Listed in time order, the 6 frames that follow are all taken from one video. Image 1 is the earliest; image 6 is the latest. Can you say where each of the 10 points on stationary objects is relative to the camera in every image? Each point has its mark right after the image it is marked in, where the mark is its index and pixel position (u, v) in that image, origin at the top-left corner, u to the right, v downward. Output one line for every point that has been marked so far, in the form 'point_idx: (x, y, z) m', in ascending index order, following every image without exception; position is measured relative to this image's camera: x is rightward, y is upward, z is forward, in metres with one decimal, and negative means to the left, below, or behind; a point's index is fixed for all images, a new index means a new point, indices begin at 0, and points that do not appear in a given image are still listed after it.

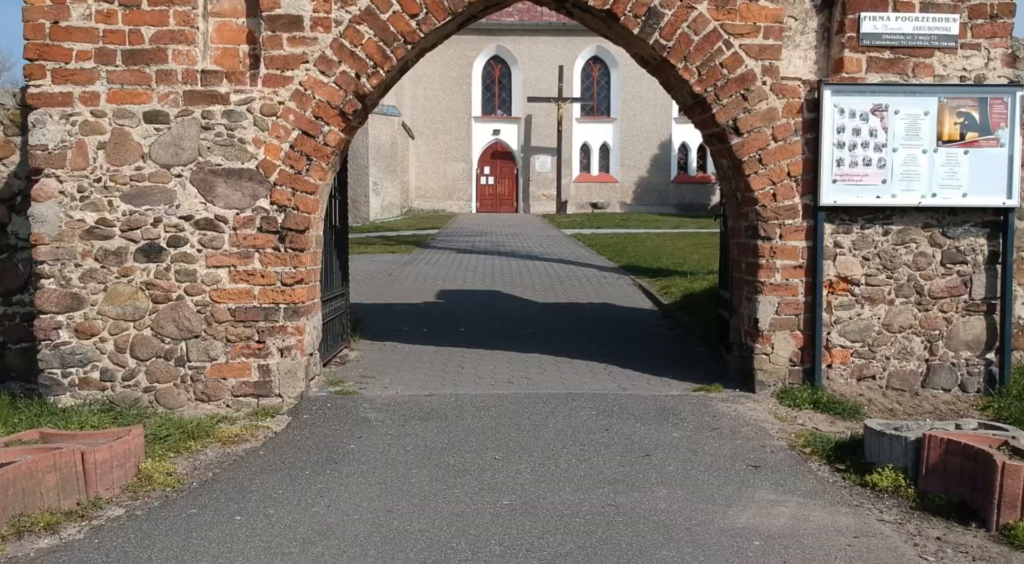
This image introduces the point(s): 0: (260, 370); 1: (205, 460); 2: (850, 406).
0: (-2.0, -0.7, +7.0) m
1: (-2.0, -1.2, +5.8) m
2: (+2.6, -1.0, +6.8) m
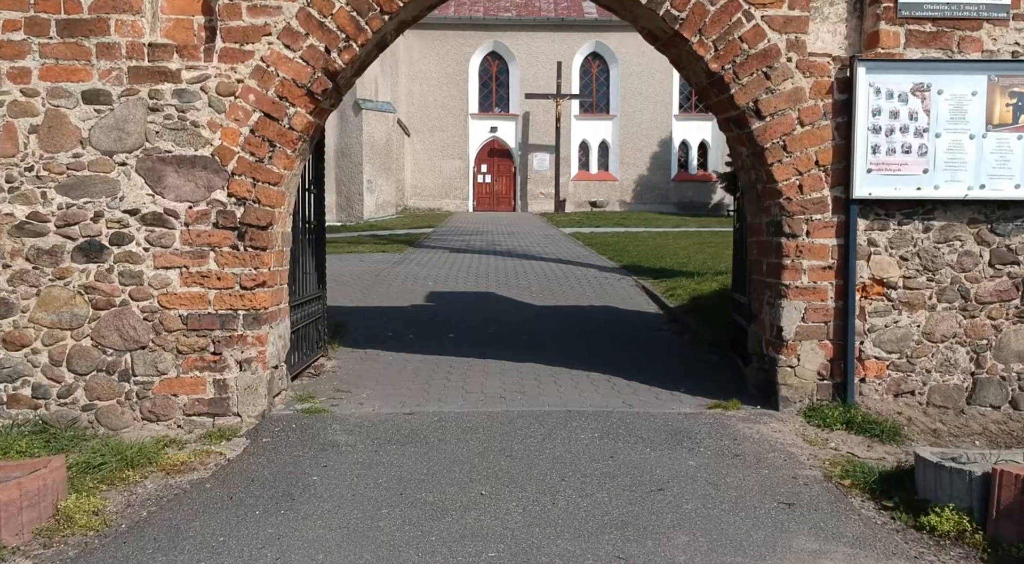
0: (-2.1, -0.7, +6.2) m
1: (-2.1, -1.2, +5.0) m
2: (+2.5, -1.0, +5.9) m
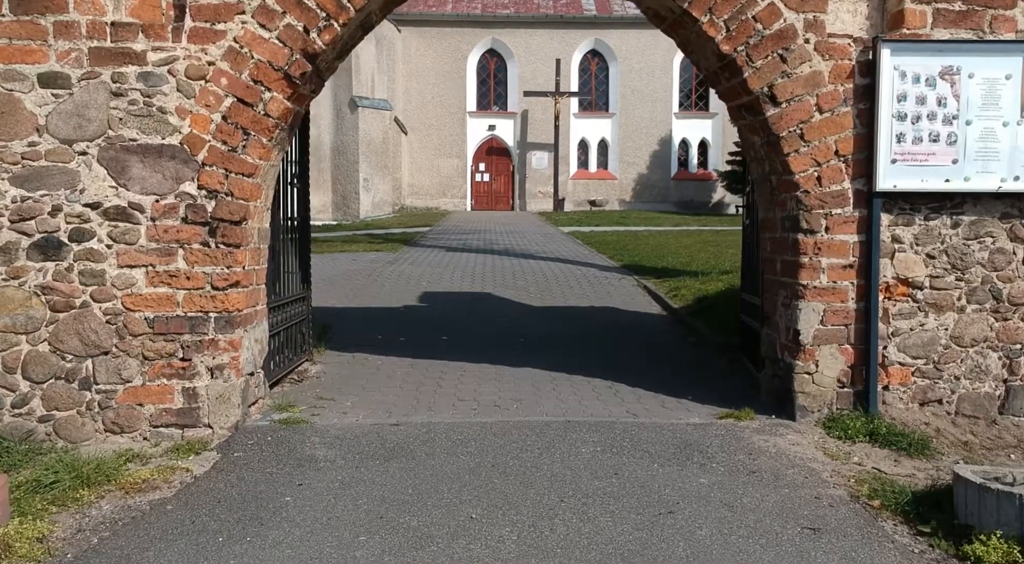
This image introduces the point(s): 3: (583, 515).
0: (-2.1, -0.7, +5.7) m
1: (-2.1, -1.2, +4.5) m
2: (+2.5, -1.0, +5.5) m
3: (+0.3, -1.1, +4.4) m
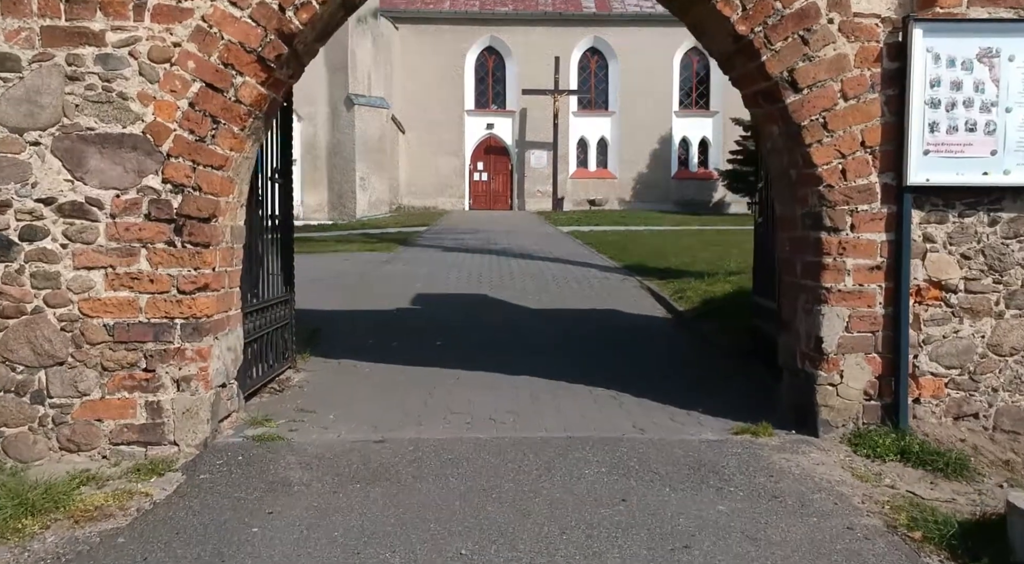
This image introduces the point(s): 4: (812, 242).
0: (-2.1, -0.7, +5.2) m
1: (-2.1, -1.2, +4.0) m
2: (+2.5, -1.0, +4.9) m
3: (+0.3, -1.2, +3.8) m
4: (+1.9, +0.3, +5.6) m
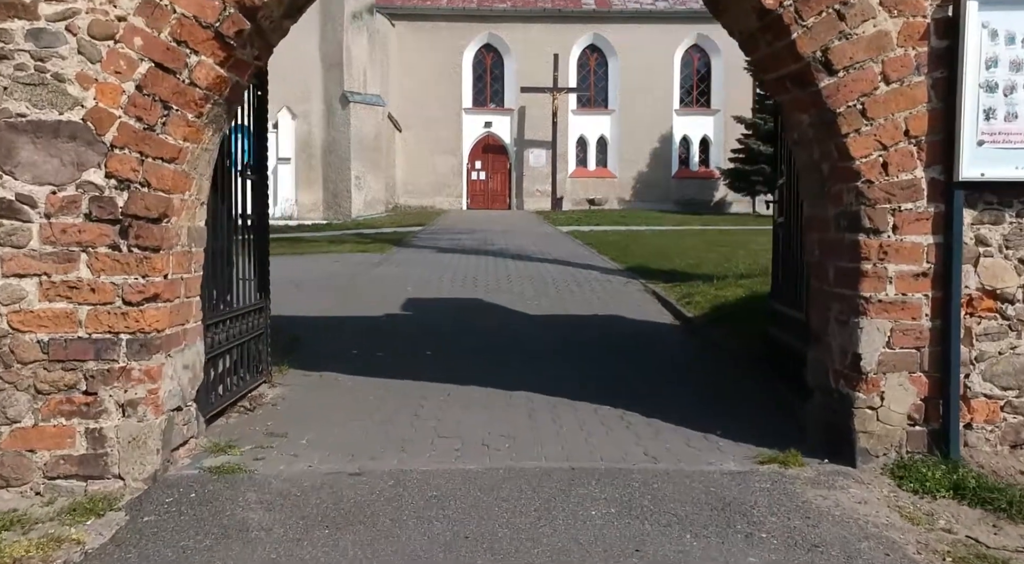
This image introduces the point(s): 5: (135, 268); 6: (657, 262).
0: (-2.1, -0.8, +4.5) m
1: (-2.2, -1.3, +3.3) m
2: (+2.4, -1.0, +4.3) m
3: (+0.3, -1.2, +3.2) m
4: (+1.9, +0.2, +4.9) m
5: (-1.9, +0.1, +4.5) m
6: (+2.5, +0.3, +15.1) m
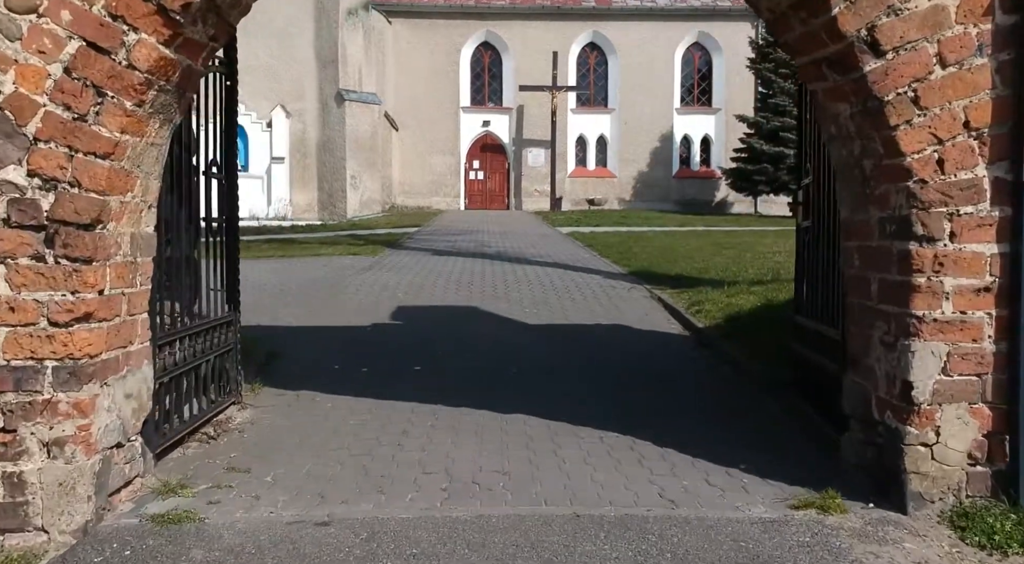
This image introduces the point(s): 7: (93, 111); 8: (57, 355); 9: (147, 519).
0: (-2.2, -0.9, +3.8) m
1: (-2.2, -1.3, +2.6) m
2: (+2.4, -1.1, +3.6) m
3: (+0.3, -1.3, +2.5) m
4: (+1.8, +0.1, +4.3) m
5: (-2.0, 0.0, +3.9) m
6: (+2.4, +0.3, +14.4) m
7: (-1.8, +0.8, +3.9) m
8: (-2.0, -0.3, +3.8) m
9: (-1.7, -1.1, +4.0) m
